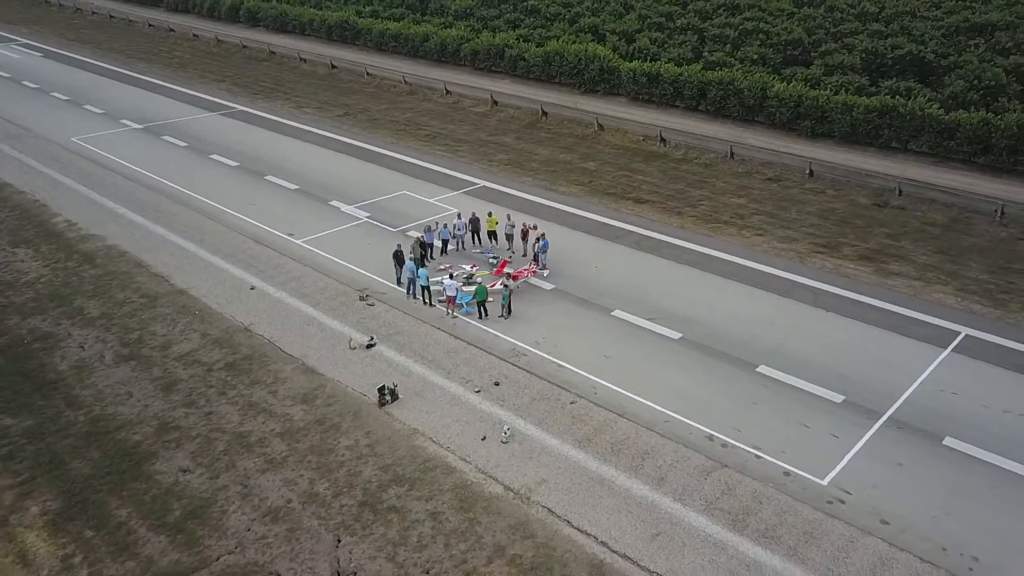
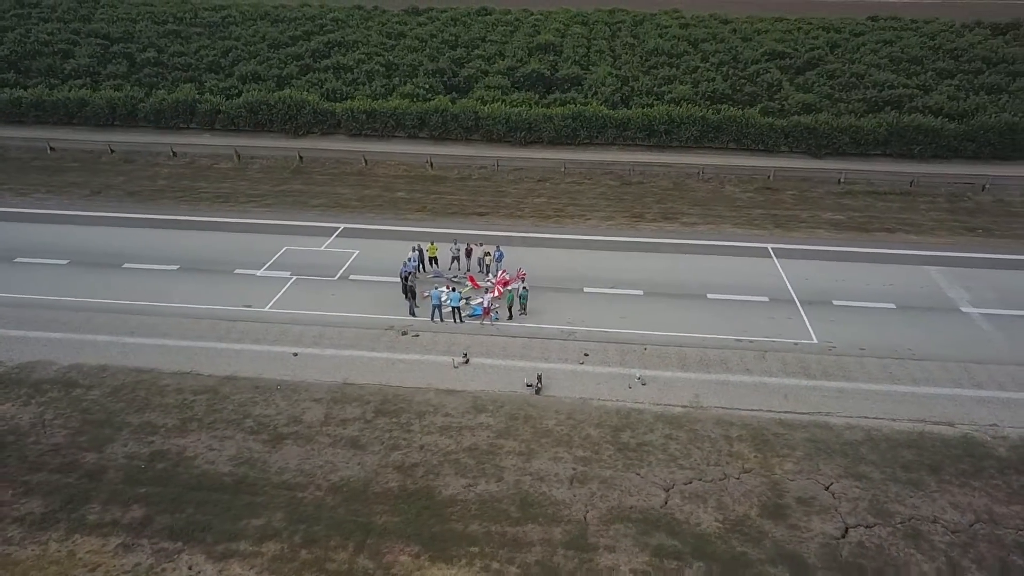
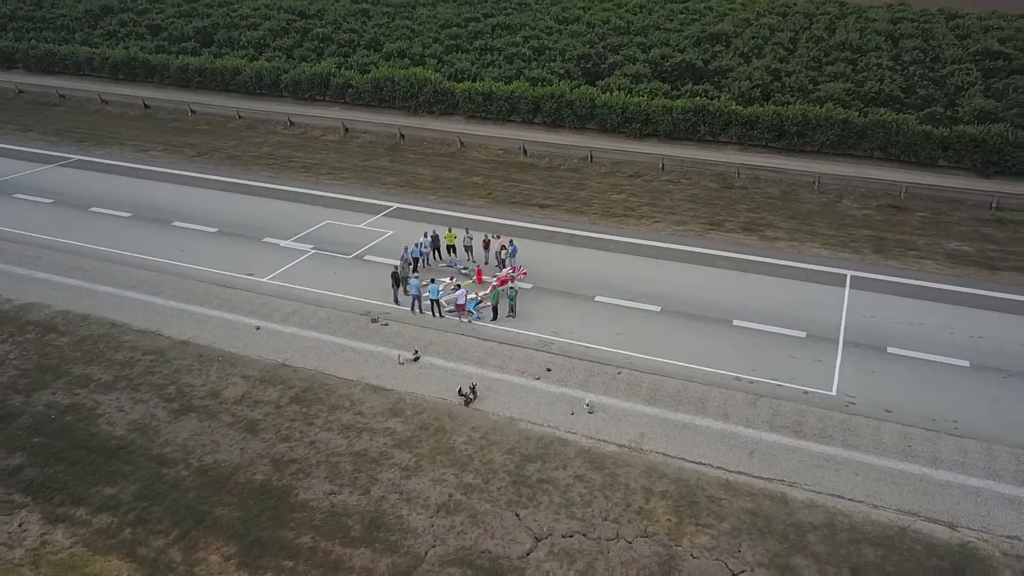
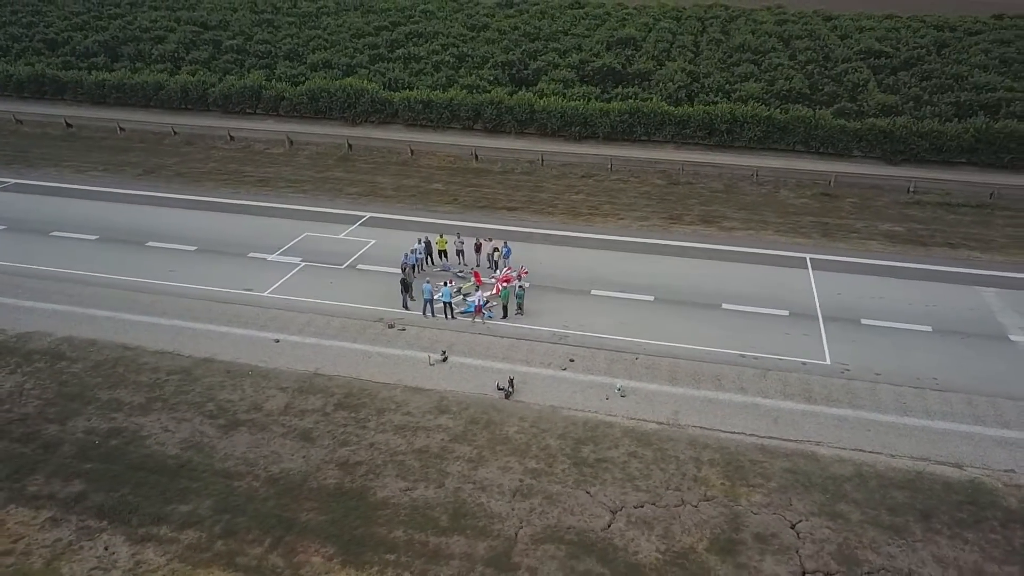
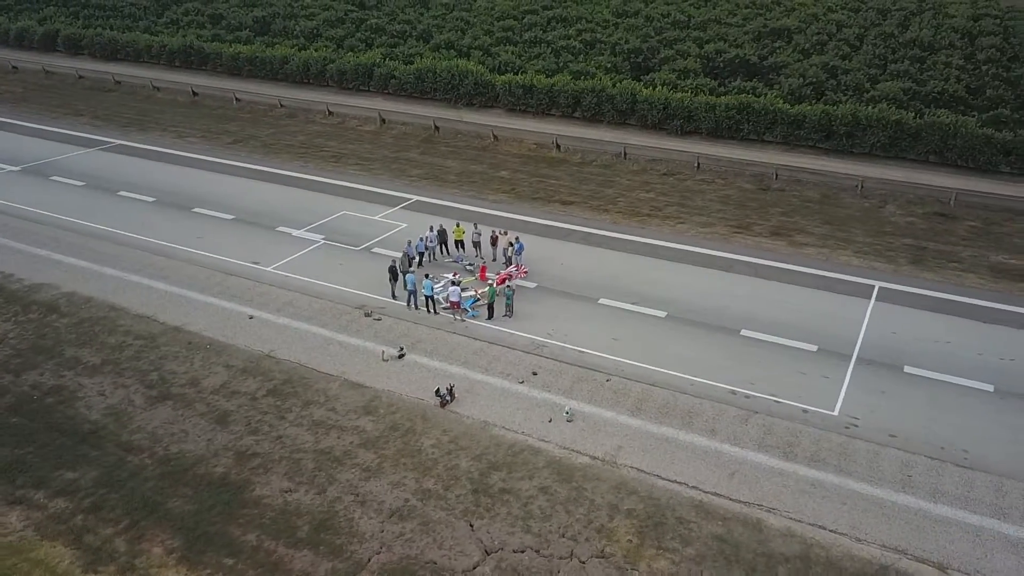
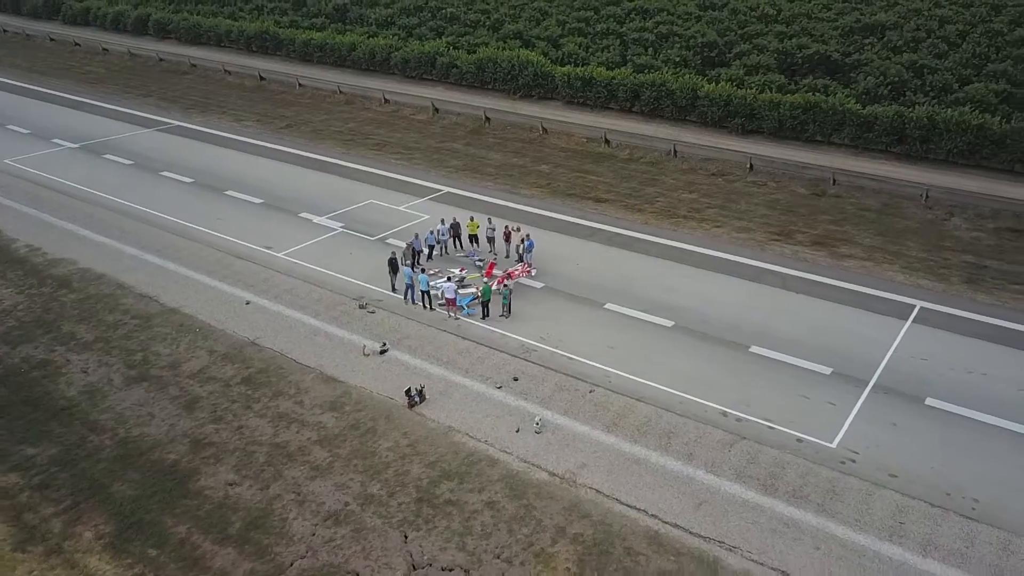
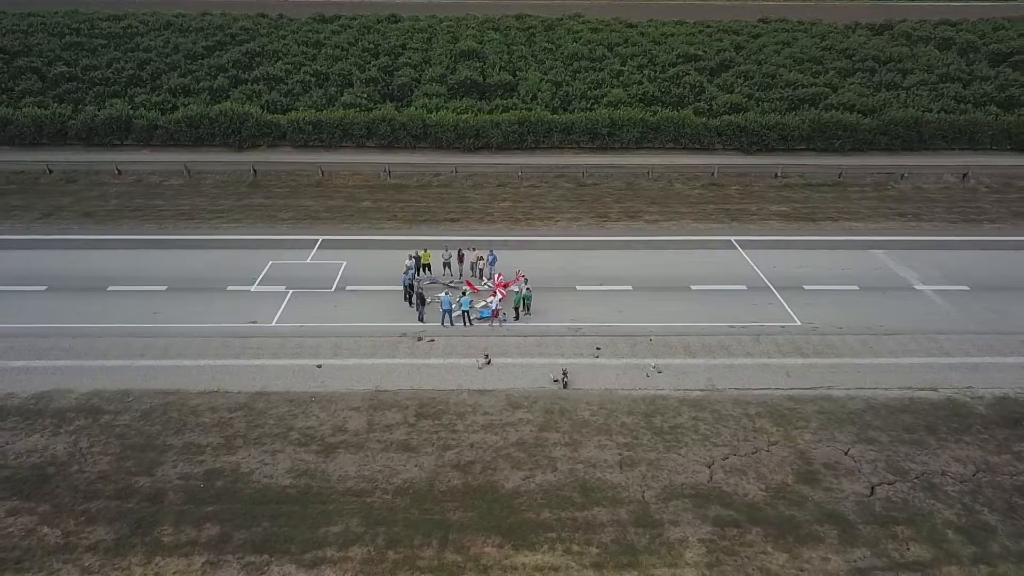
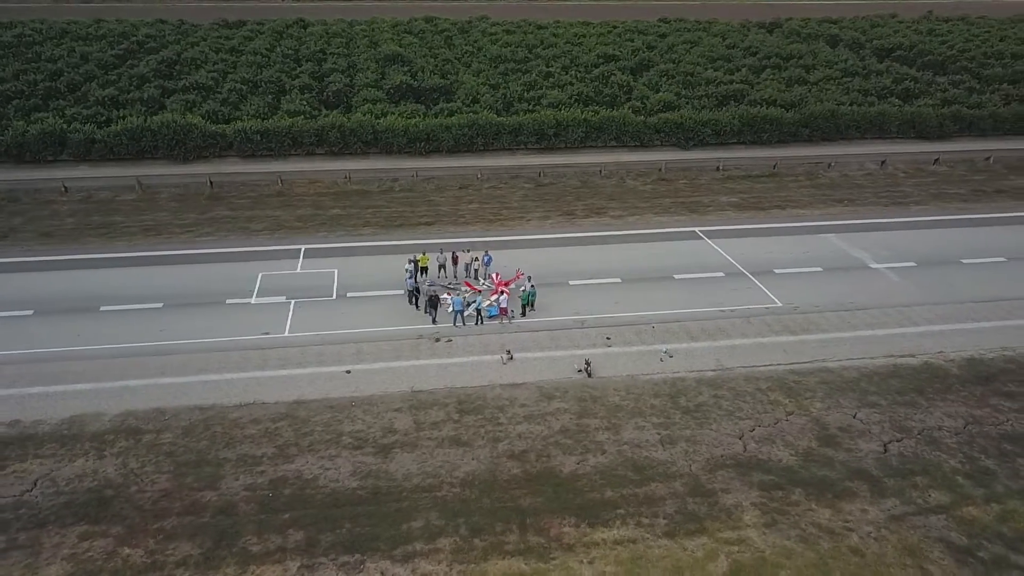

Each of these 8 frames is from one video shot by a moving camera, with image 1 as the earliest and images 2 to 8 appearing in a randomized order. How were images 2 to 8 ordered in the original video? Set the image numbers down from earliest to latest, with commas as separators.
6, 5, 3, 4, 2, 7, 8
